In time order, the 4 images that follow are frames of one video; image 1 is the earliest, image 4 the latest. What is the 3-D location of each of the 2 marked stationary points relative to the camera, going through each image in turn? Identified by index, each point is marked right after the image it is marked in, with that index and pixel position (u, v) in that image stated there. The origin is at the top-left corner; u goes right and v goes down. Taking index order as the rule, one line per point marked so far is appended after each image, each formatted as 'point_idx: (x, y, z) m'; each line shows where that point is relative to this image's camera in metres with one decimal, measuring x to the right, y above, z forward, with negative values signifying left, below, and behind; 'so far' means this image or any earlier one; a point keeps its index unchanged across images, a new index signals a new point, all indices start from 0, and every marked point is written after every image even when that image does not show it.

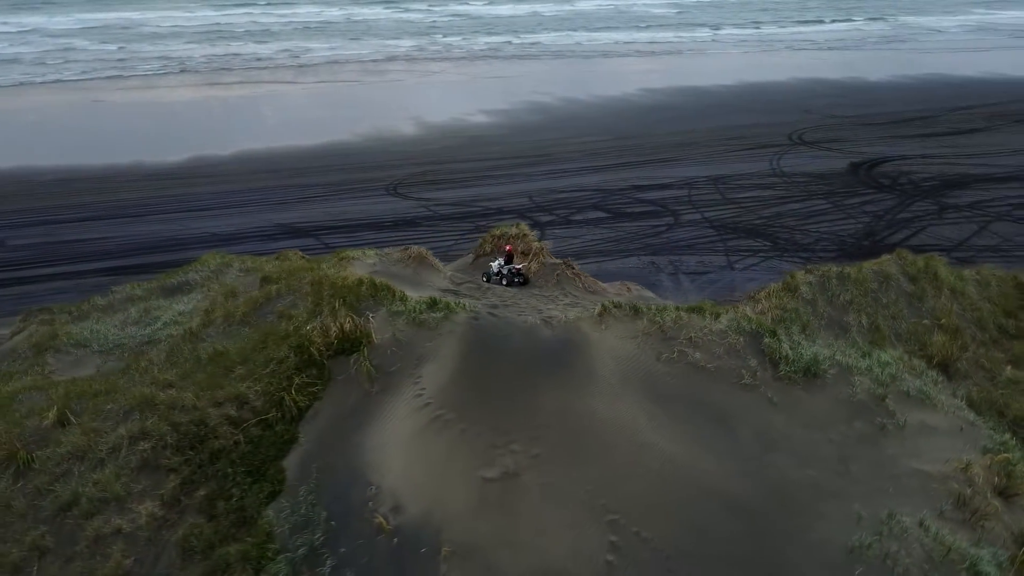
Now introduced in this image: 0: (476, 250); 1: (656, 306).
0: (-0.5, +0.6, +12.0) m
1: (+1.5, -0.2, +8.2) m
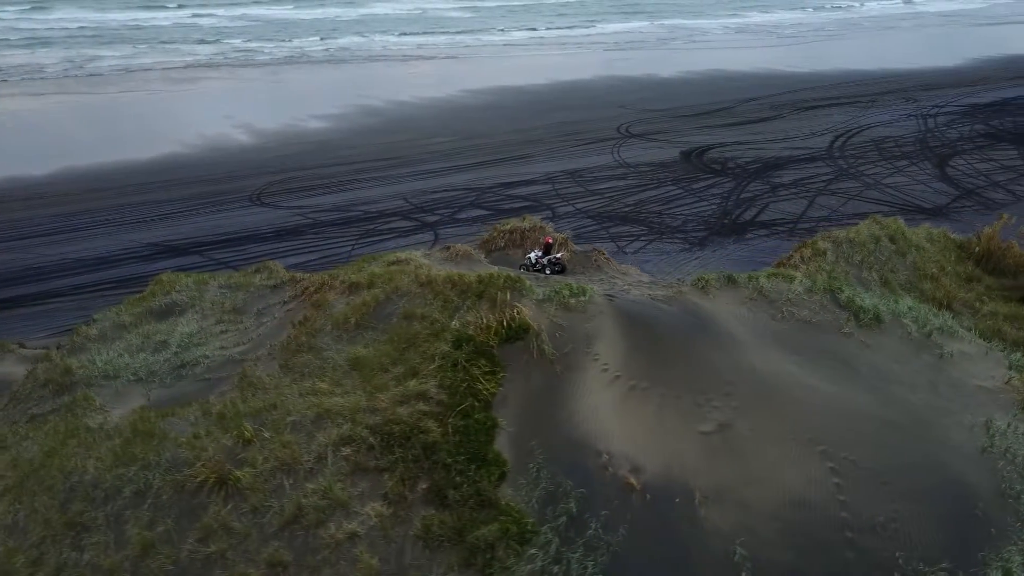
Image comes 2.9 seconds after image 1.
0: (-0.4, +0.7, +12.5) m
1: (+2.6, +0.1, +9.4) m
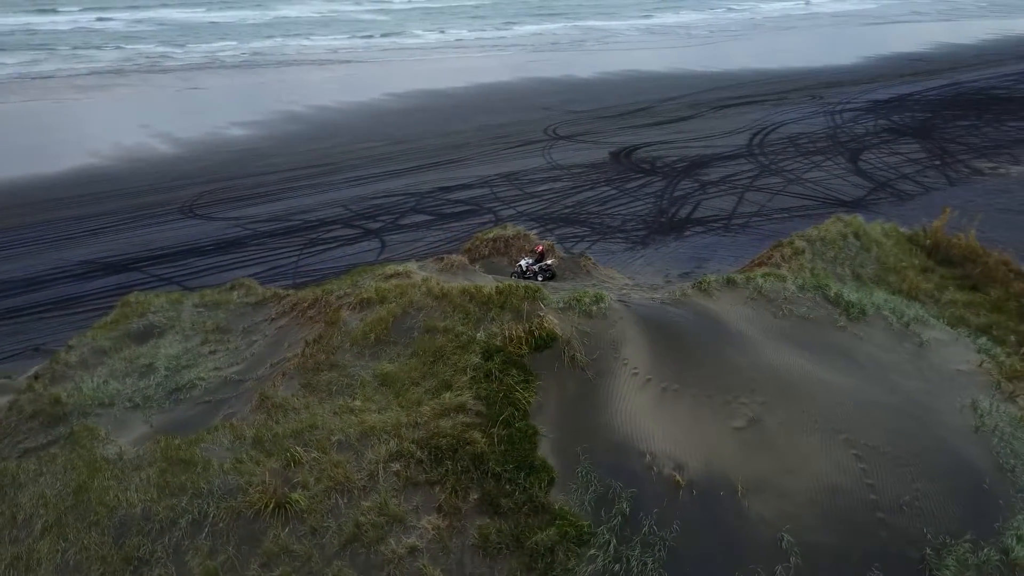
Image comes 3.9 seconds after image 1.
0: (-0.6, +0.5, +12.6) m
1: (+2.7, +0.1, +9.9) m
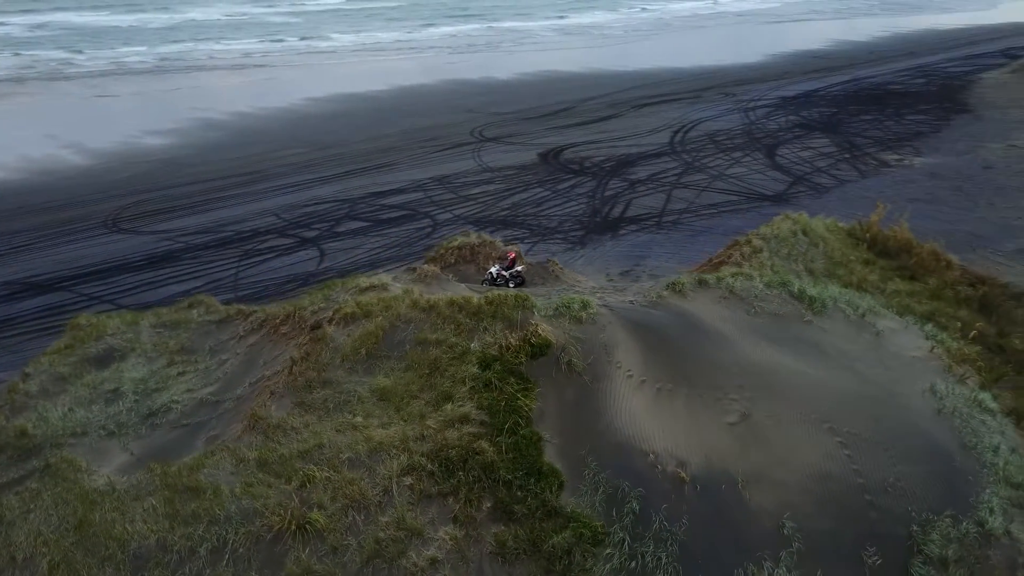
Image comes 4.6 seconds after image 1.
0: (-1.2, +0.4, +12.7) m
1: (+2.4, +0.1, +10.3) m
